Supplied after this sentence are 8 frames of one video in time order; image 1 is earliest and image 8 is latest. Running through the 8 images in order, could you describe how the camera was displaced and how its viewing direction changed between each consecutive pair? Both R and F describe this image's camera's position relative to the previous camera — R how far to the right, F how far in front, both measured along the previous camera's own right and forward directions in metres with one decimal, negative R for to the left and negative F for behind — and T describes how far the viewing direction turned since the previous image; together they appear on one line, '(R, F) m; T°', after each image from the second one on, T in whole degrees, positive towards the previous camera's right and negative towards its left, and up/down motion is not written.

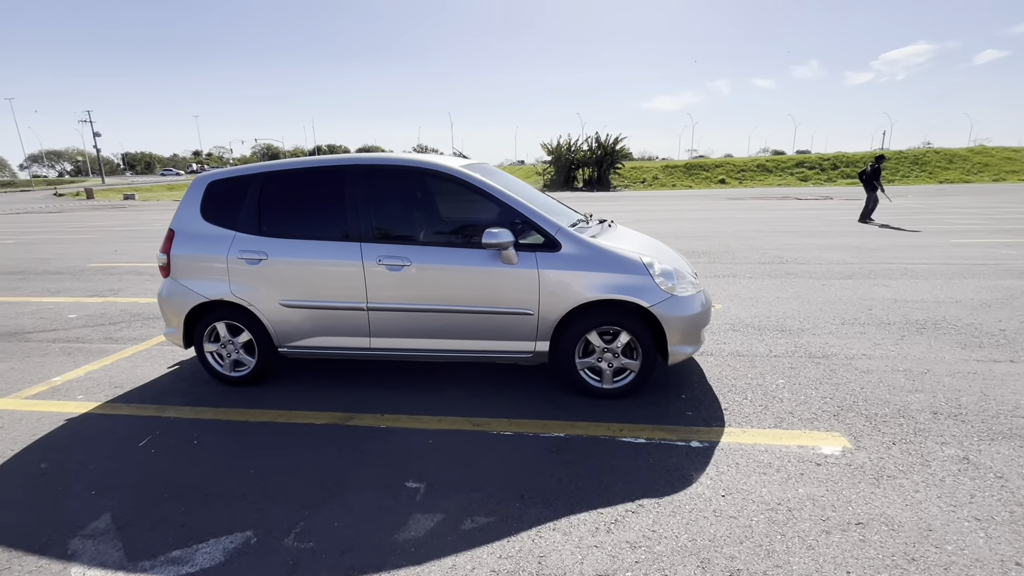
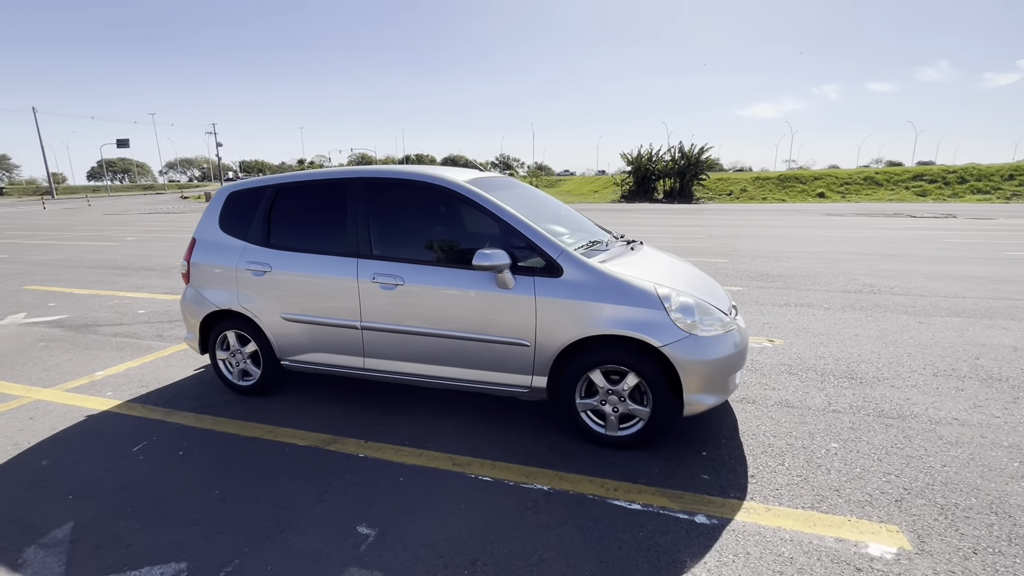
(+0.5, +0.4) m; -9°
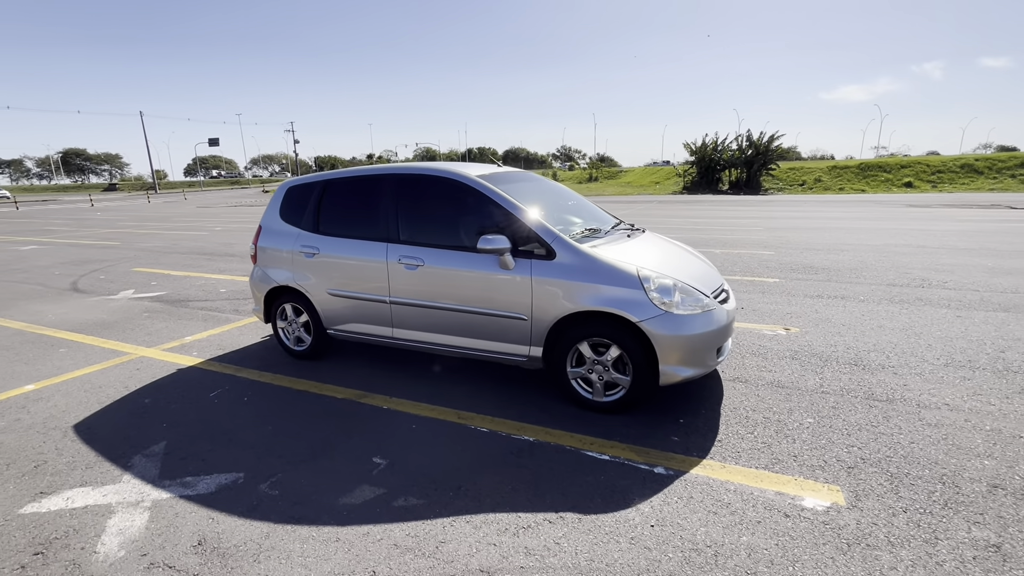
(+0.5, -0.4) m; -7°
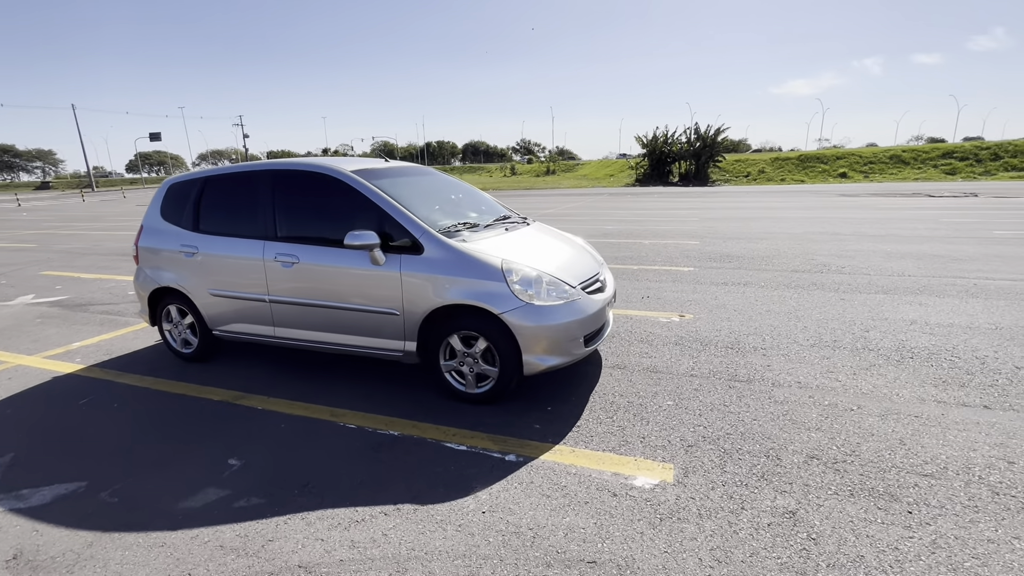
(+0.7, -0.1) m; +4°
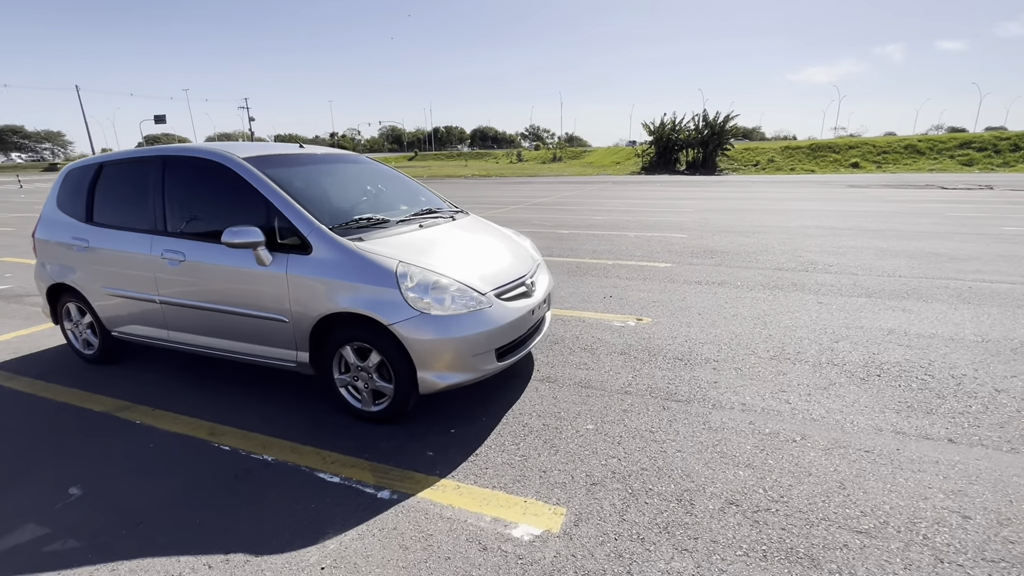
(+0.7, +0.4) m; -1°
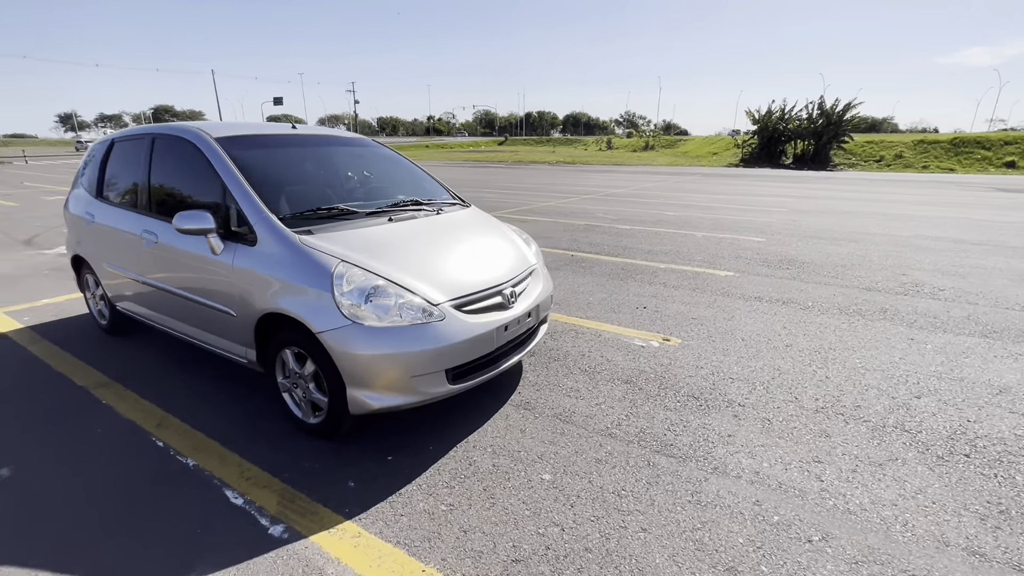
(+0.7, +0.6) m; -10°
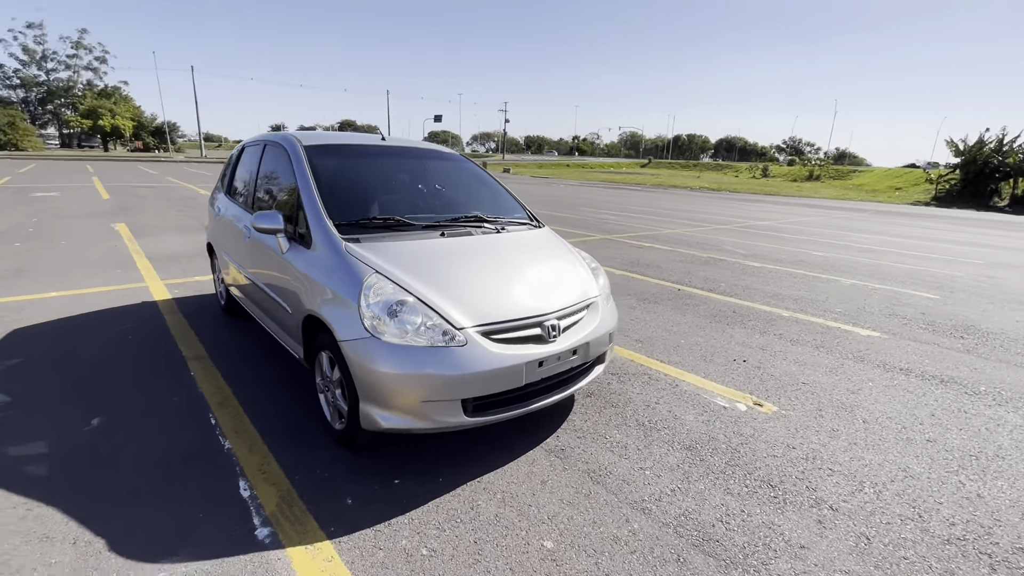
(+0.5, +0.3) m; -15°
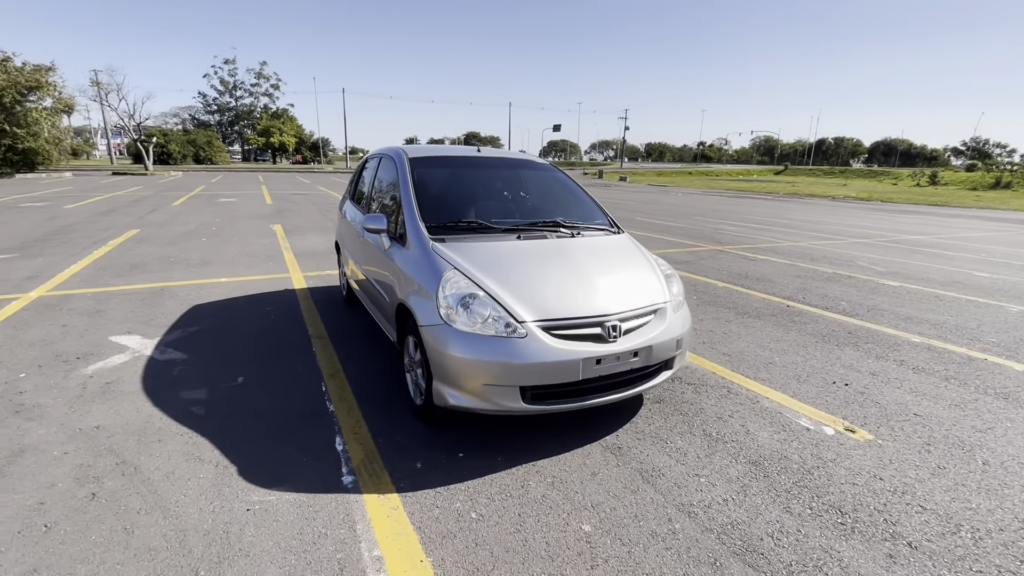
(+0.3, -0.2) m; -13°
